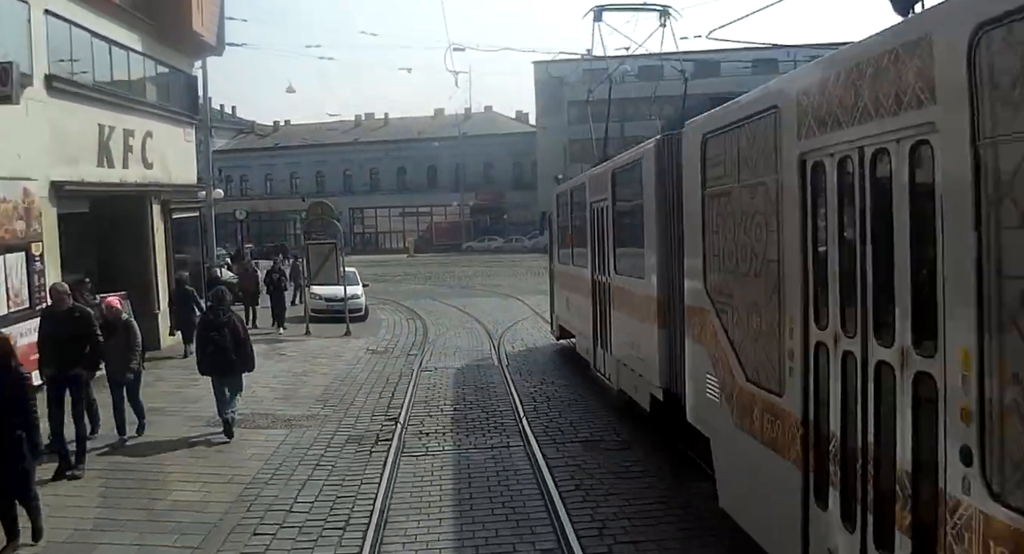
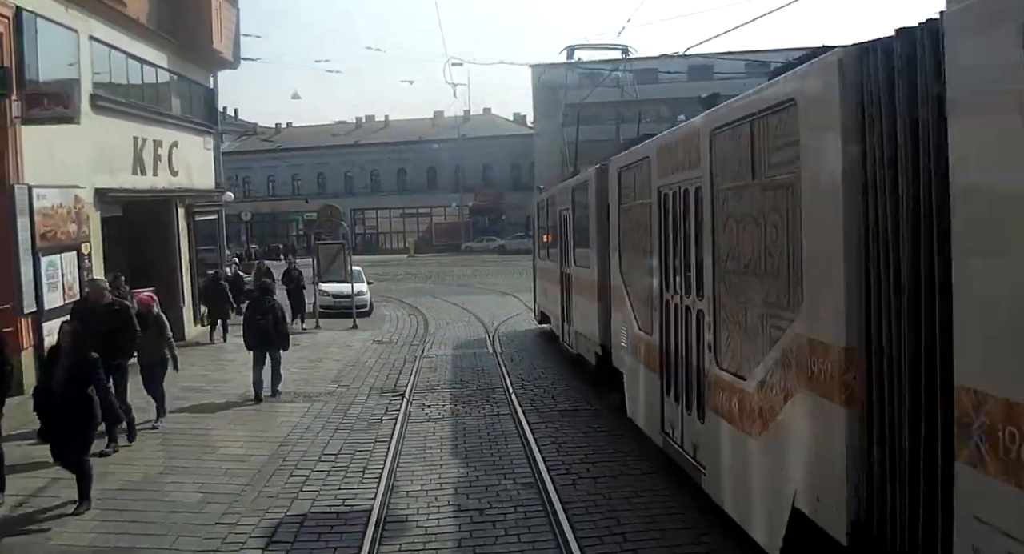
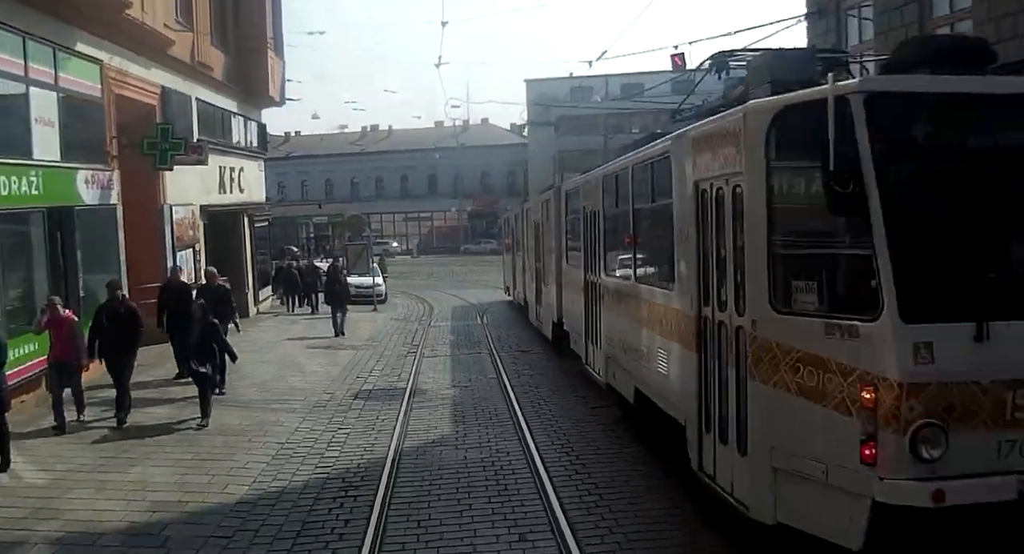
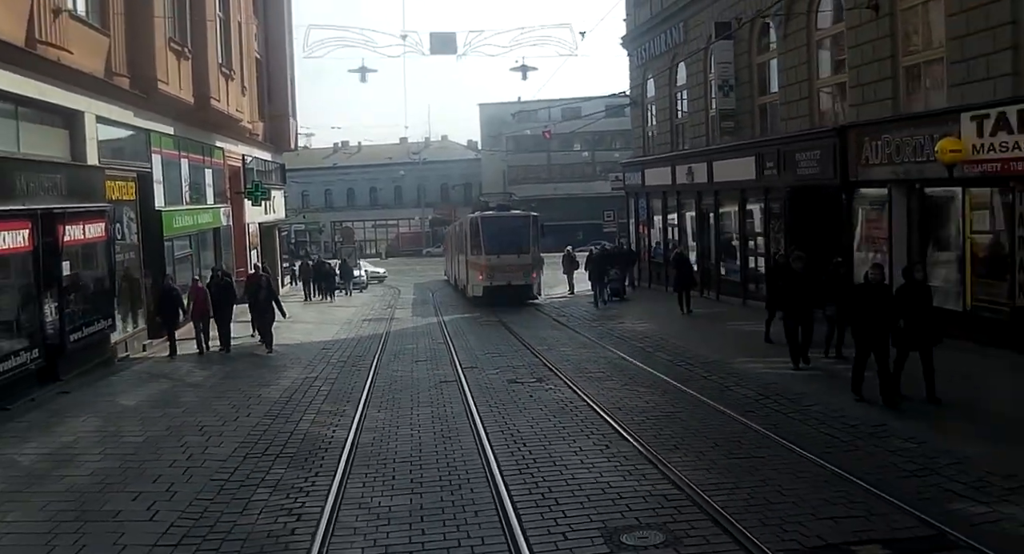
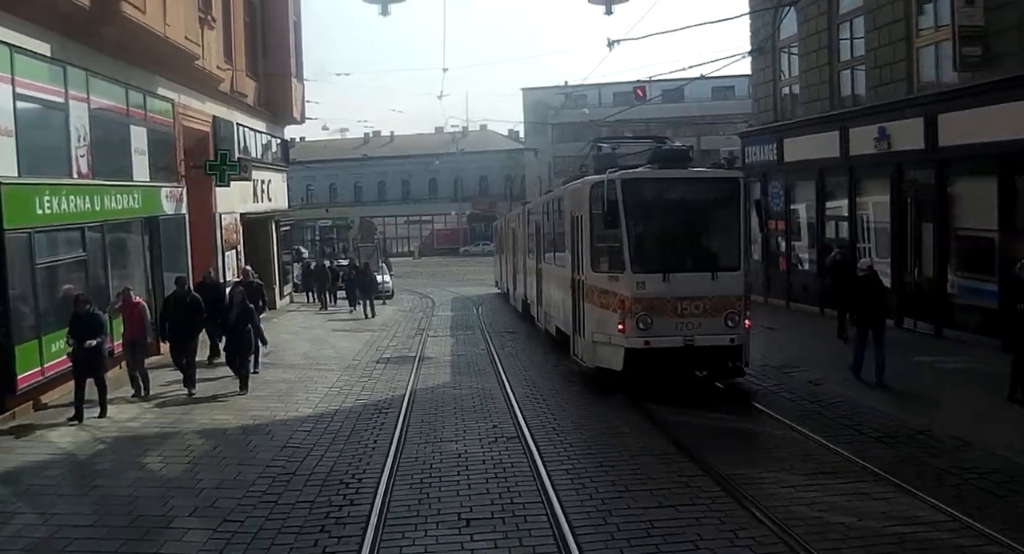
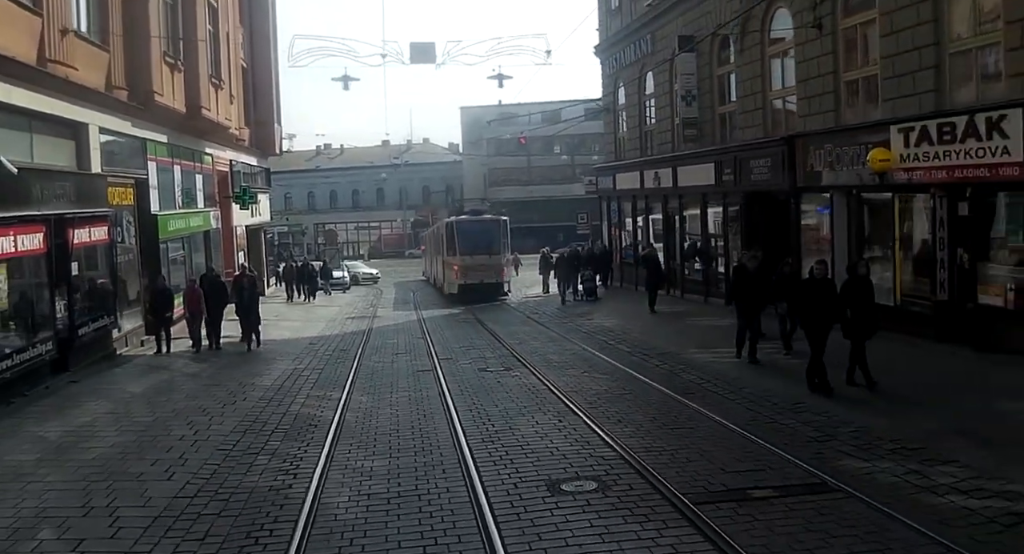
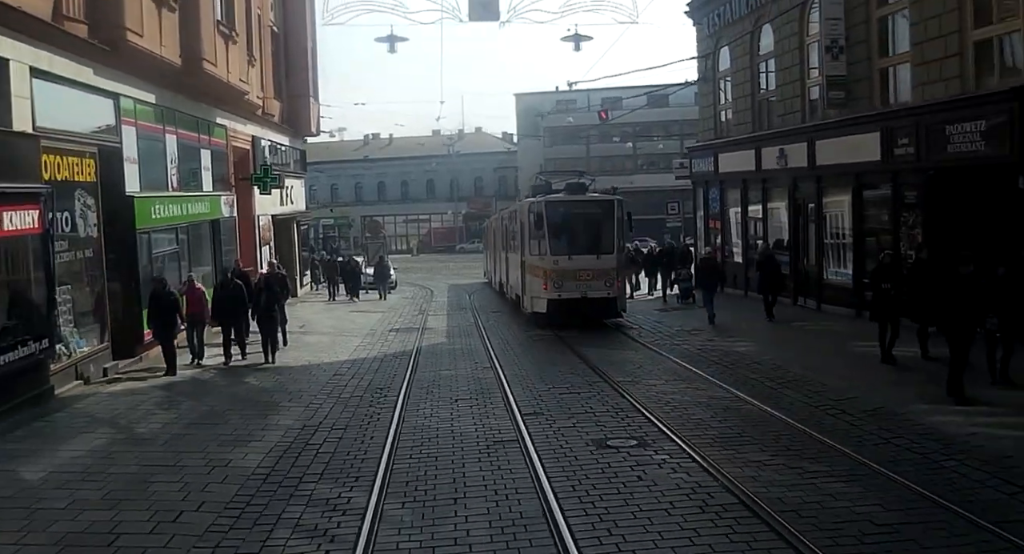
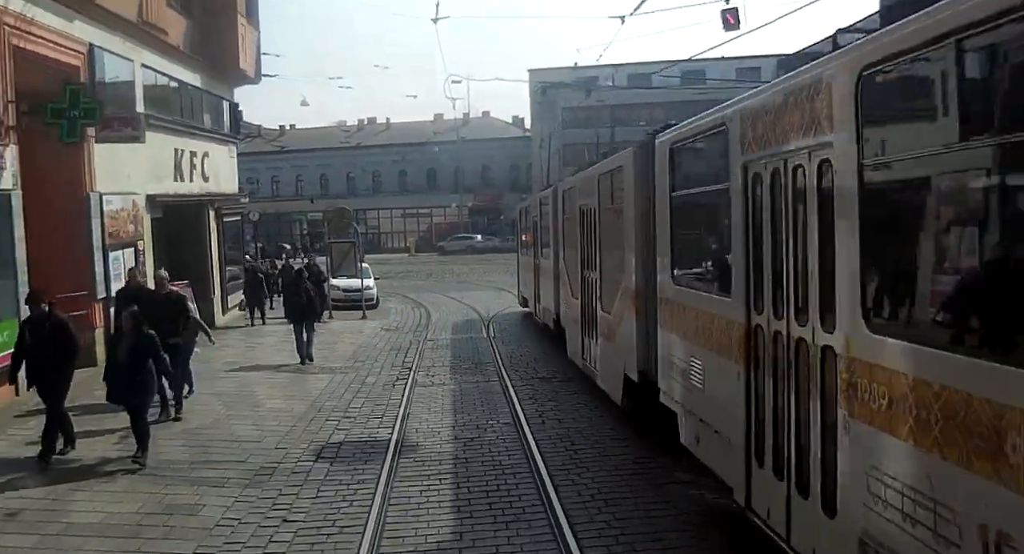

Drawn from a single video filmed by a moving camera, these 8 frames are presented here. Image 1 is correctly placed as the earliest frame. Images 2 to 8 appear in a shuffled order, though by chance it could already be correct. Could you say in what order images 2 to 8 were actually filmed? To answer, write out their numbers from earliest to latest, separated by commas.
2, 8, 3, 5, 7, 4, 6
